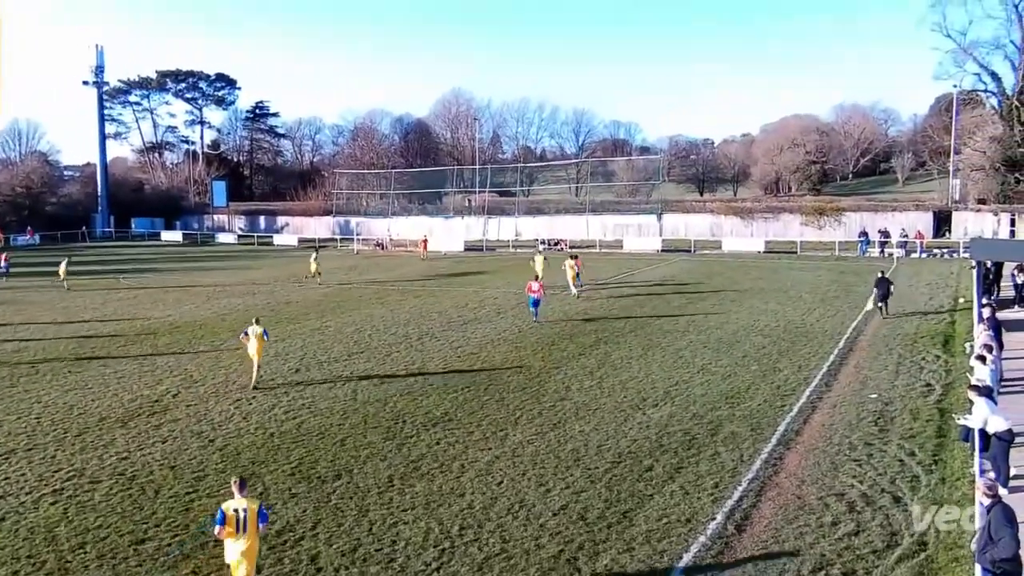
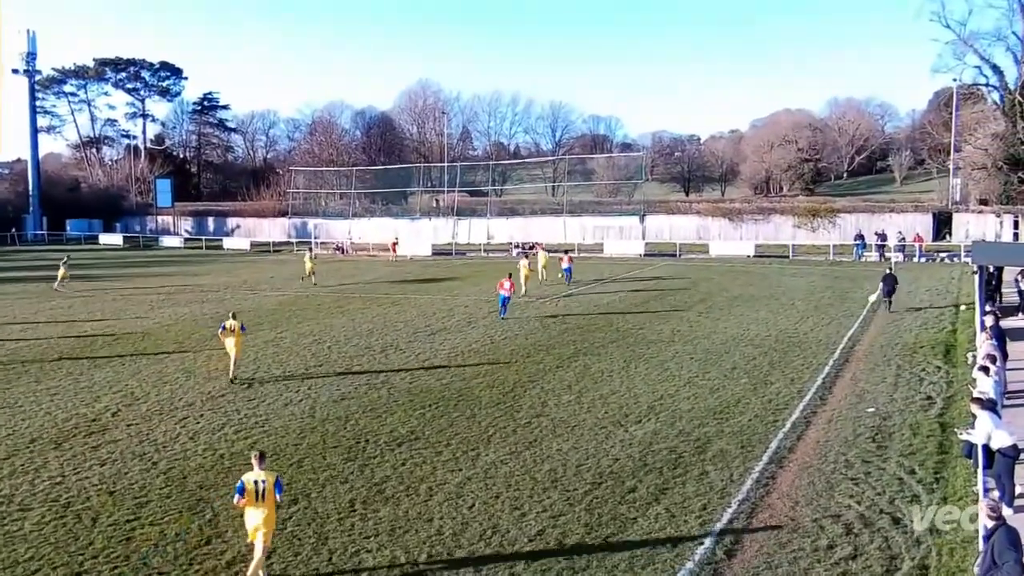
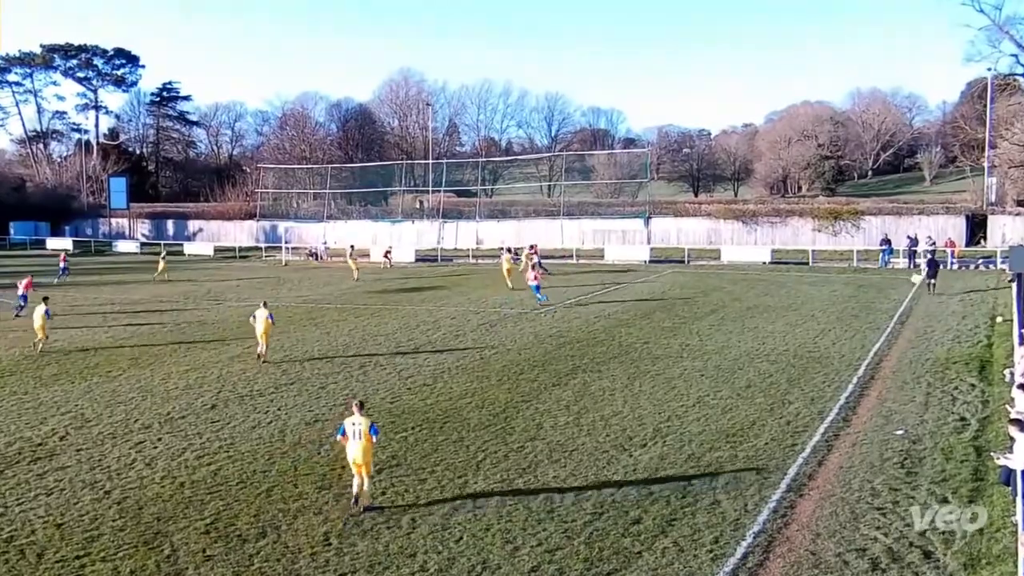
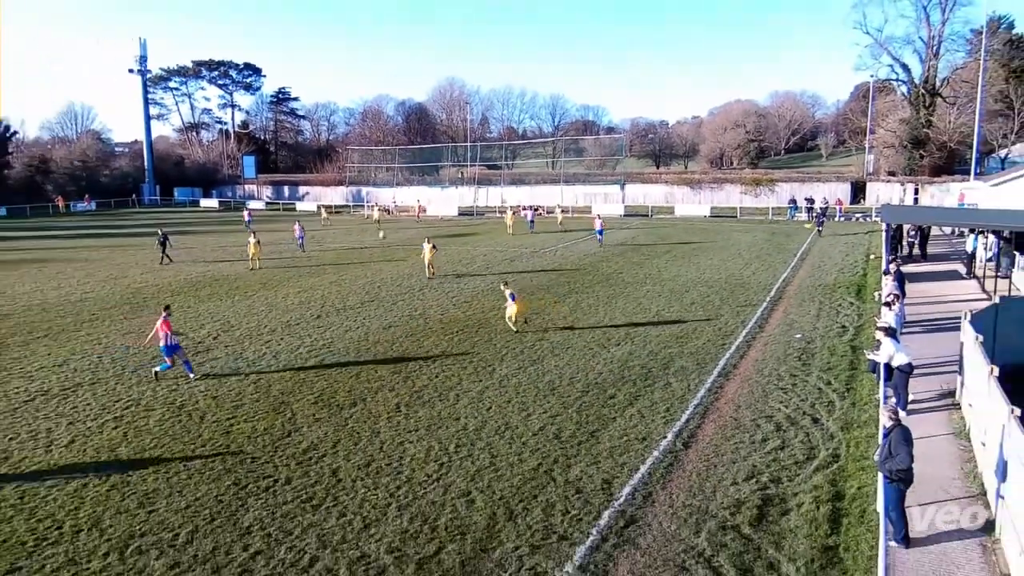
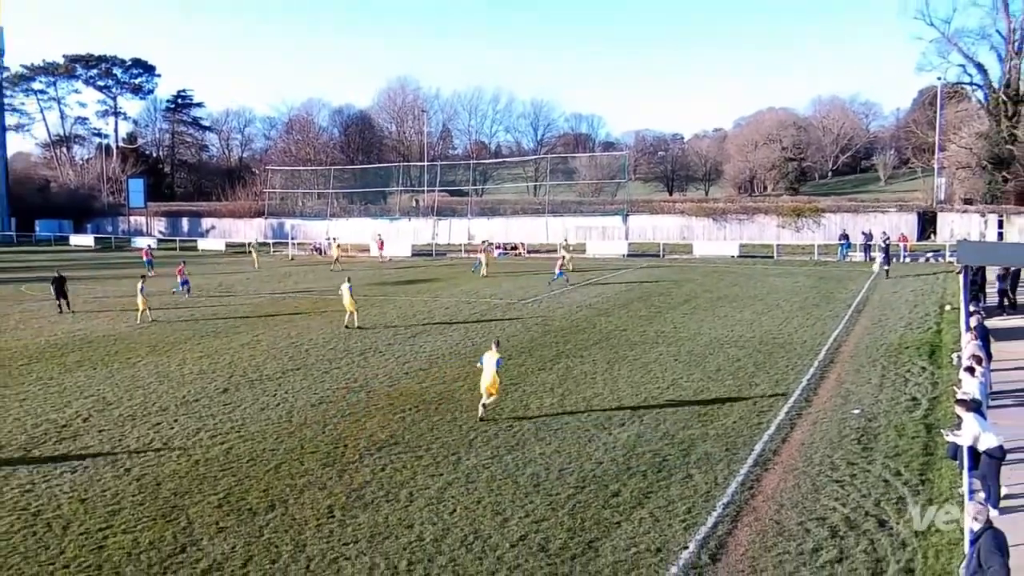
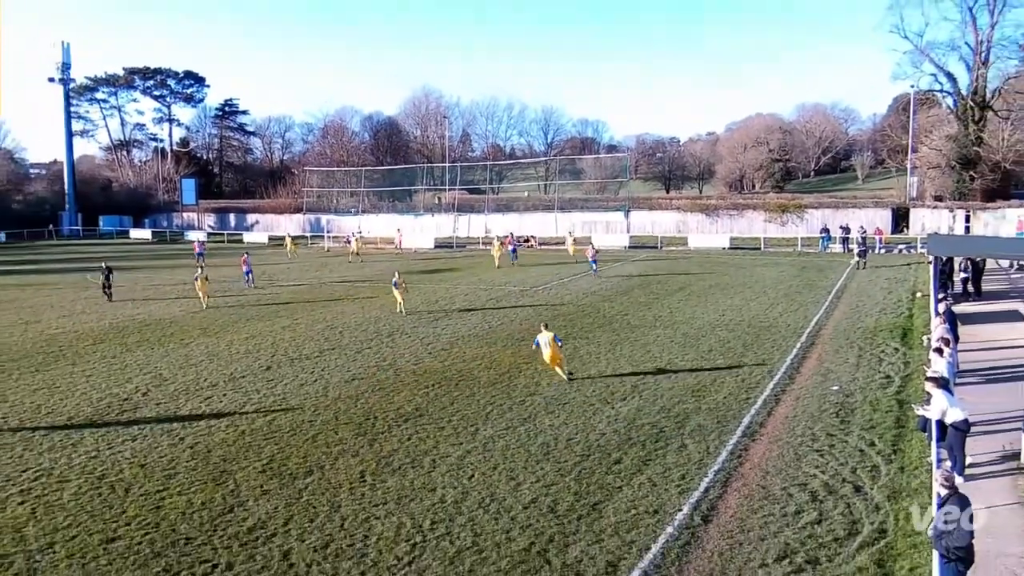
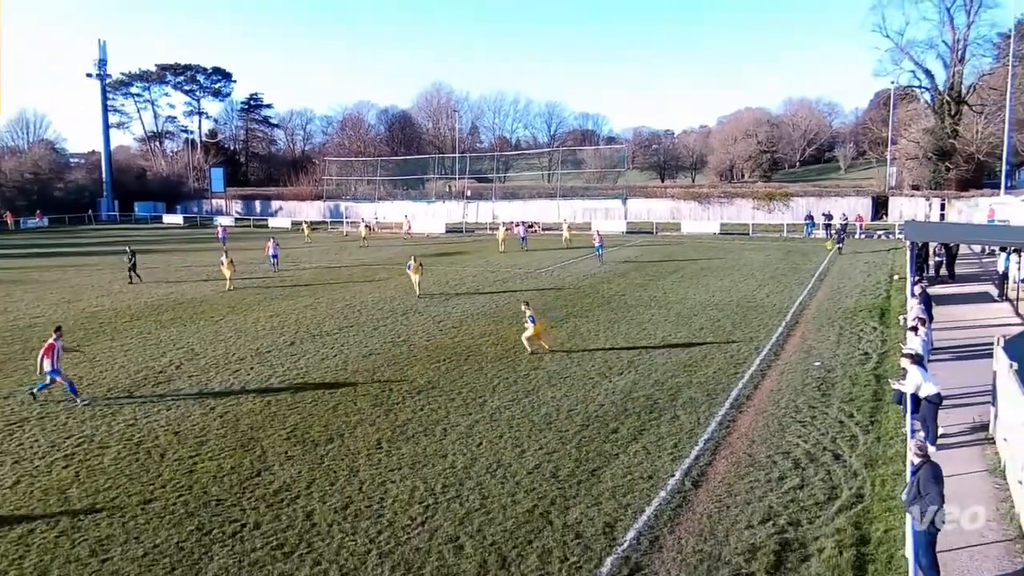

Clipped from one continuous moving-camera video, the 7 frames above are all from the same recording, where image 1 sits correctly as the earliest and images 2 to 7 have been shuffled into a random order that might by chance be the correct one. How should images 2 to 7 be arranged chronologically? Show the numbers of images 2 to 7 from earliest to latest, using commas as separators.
2, 3, 5, 6, 7, 4
